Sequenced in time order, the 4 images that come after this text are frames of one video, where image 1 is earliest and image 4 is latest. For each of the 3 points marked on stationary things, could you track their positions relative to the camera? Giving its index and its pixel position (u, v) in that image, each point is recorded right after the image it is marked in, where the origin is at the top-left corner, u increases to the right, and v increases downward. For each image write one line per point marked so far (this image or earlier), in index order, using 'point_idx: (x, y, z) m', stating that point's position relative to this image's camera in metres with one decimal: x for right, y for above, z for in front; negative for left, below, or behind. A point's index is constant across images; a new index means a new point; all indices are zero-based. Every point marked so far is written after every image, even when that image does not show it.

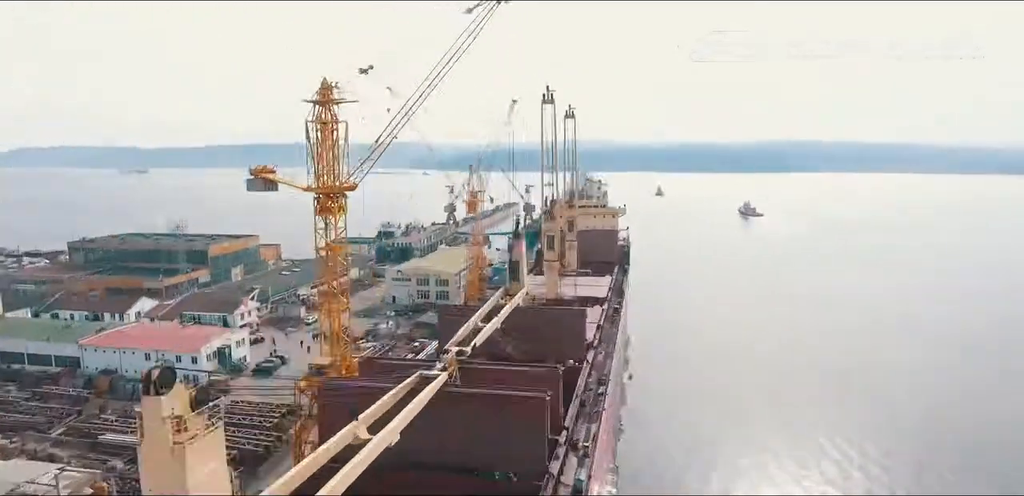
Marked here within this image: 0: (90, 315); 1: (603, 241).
0: (-9.8, -1.6, +15.7) m
1: (+2.4, +0.2, +17.7) m
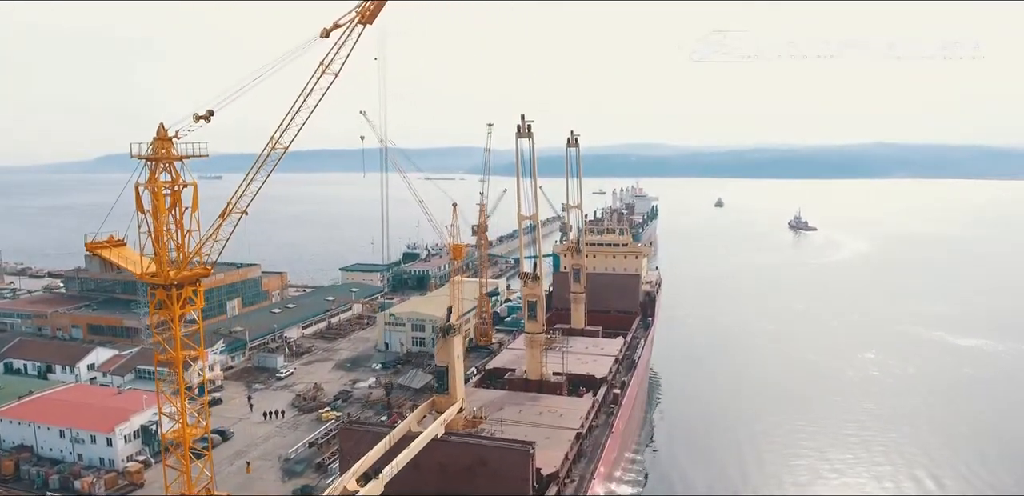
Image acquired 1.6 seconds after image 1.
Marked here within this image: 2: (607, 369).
0: (-9.9, -2.5, +14.1) m
1: (+2.5, -0.9, +15.1) m
2: (+1.5, -1.9, +10.4) m
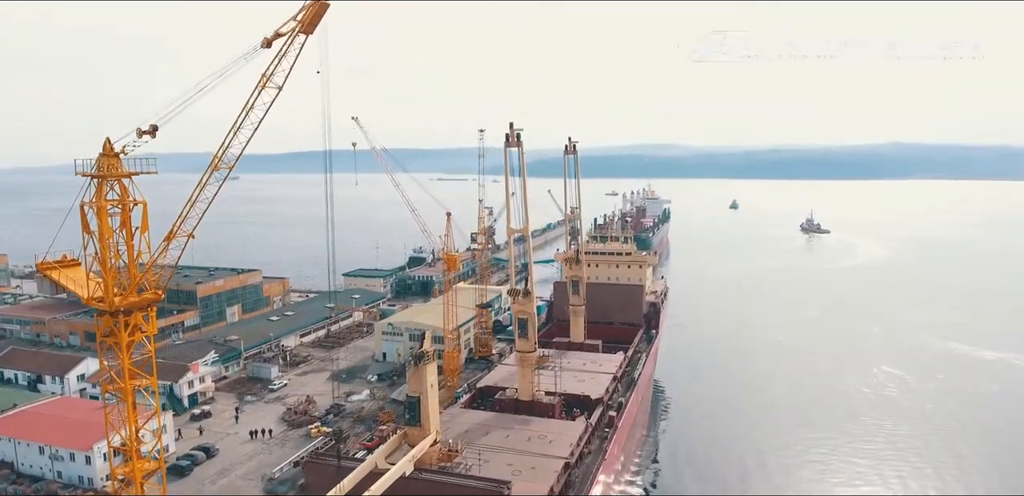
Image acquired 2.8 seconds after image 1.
0: (-9.9, -2.7, +13.9) m
1: (+2.5, -1.1, +14.6) m
2: (+1.4, -2.1, +9.9) m
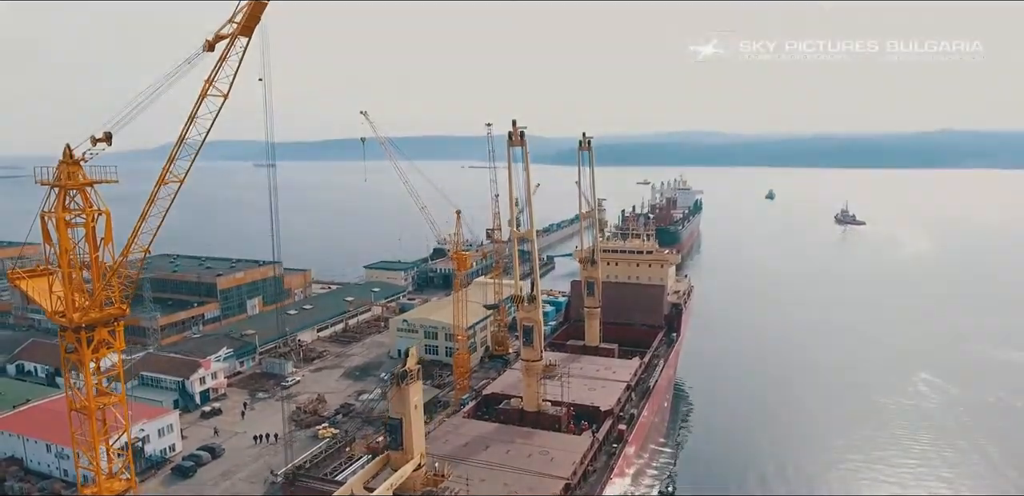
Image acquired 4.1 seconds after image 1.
0: (-9.6, -2.5, +14.0) m
1: (+2.8, -1.0, +14.0) m
2: (+1.5, -2.1, +9.4) m
